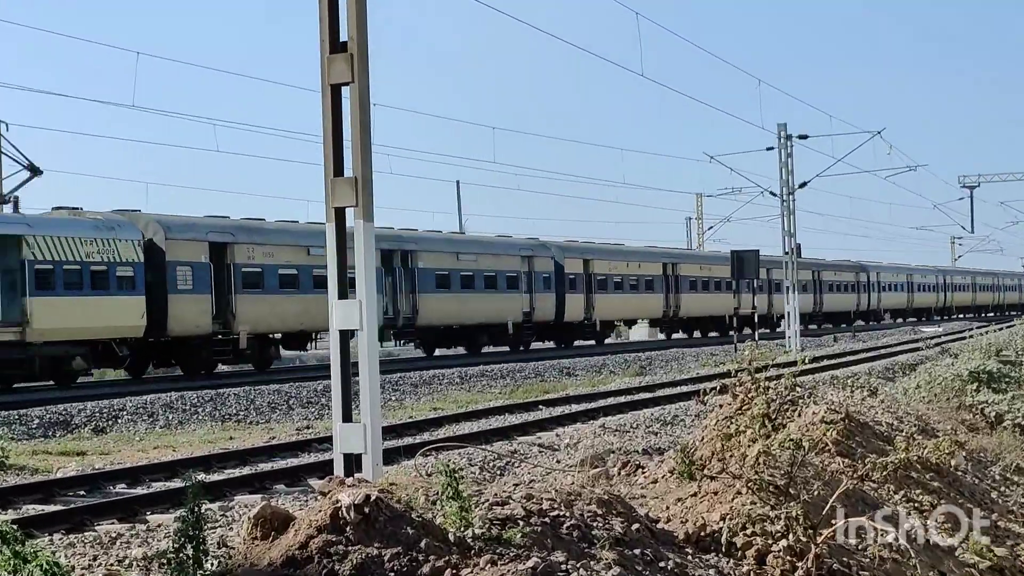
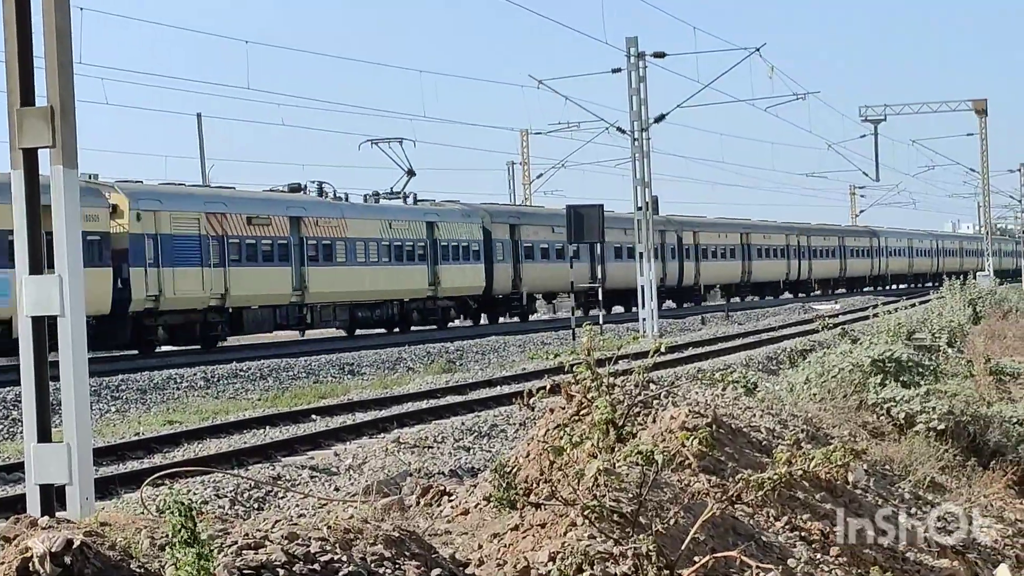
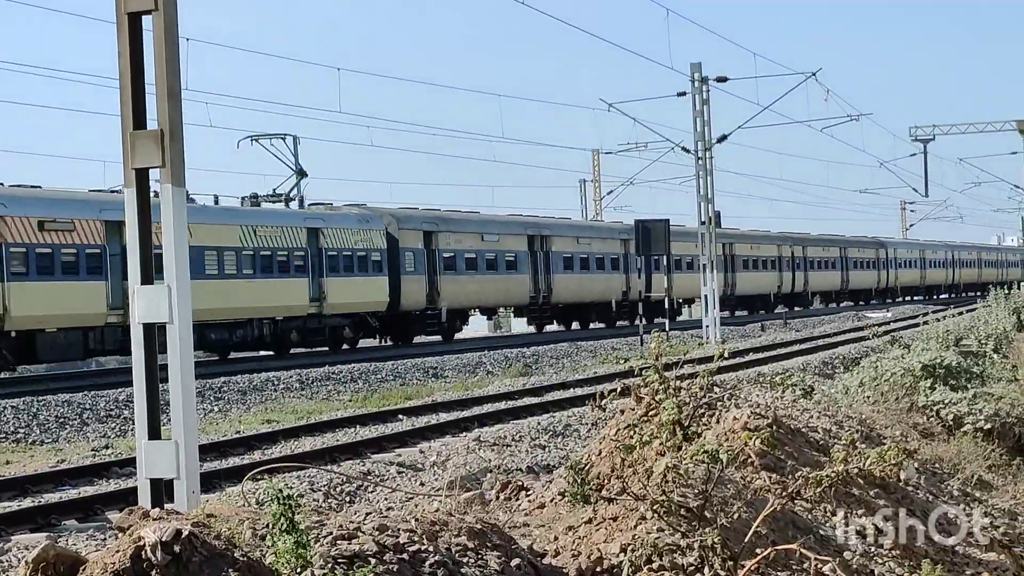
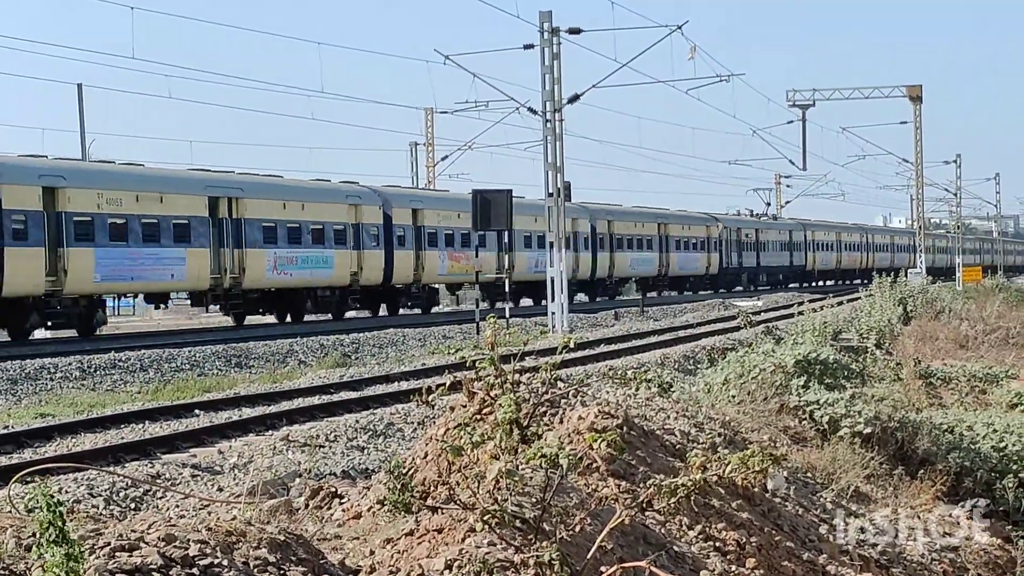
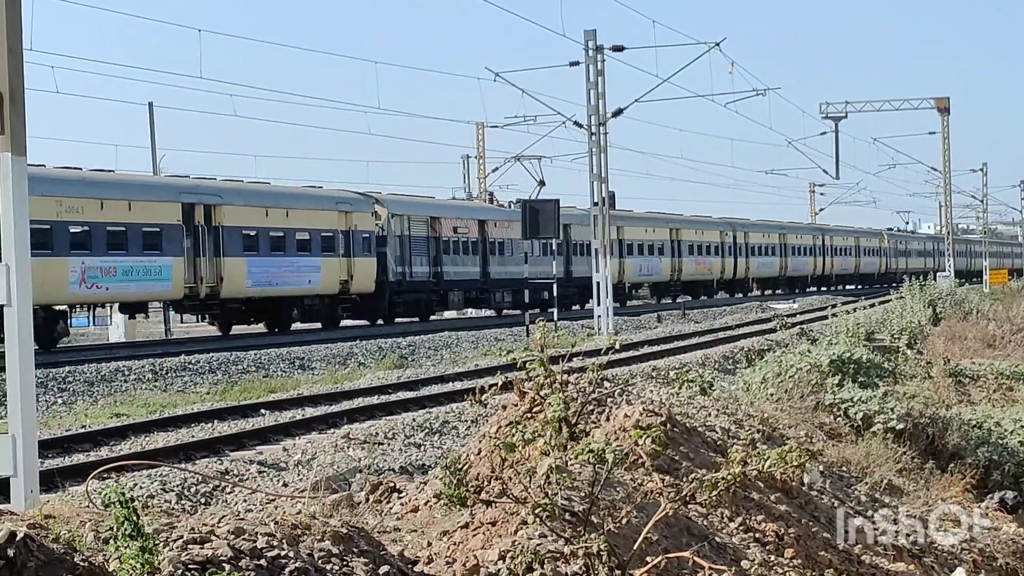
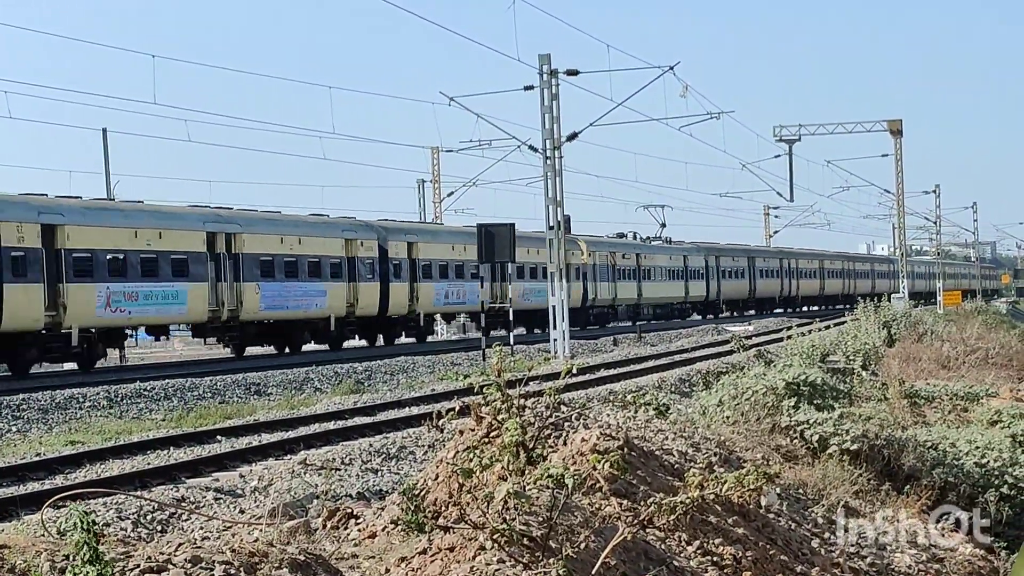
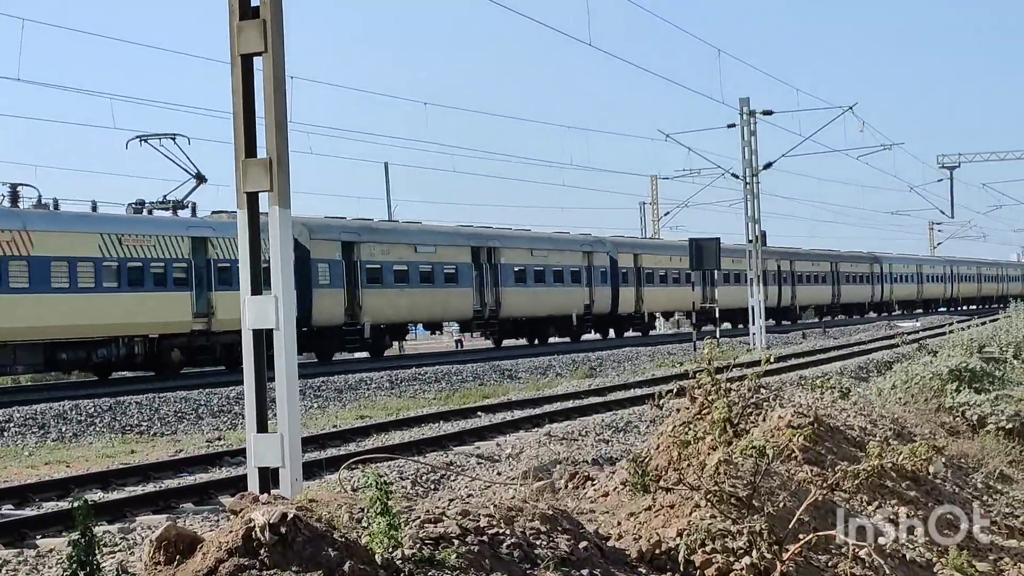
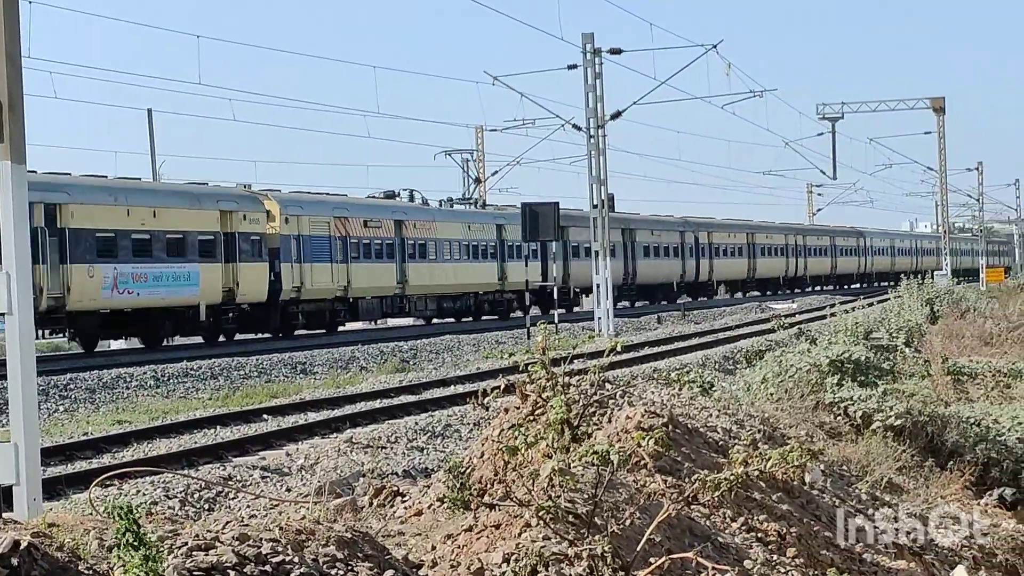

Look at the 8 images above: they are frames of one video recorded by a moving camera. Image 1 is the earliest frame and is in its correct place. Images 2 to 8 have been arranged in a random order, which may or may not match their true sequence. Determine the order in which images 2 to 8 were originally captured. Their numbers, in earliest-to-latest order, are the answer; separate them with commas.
7, 3, 2, 8, 6, 5, 4
